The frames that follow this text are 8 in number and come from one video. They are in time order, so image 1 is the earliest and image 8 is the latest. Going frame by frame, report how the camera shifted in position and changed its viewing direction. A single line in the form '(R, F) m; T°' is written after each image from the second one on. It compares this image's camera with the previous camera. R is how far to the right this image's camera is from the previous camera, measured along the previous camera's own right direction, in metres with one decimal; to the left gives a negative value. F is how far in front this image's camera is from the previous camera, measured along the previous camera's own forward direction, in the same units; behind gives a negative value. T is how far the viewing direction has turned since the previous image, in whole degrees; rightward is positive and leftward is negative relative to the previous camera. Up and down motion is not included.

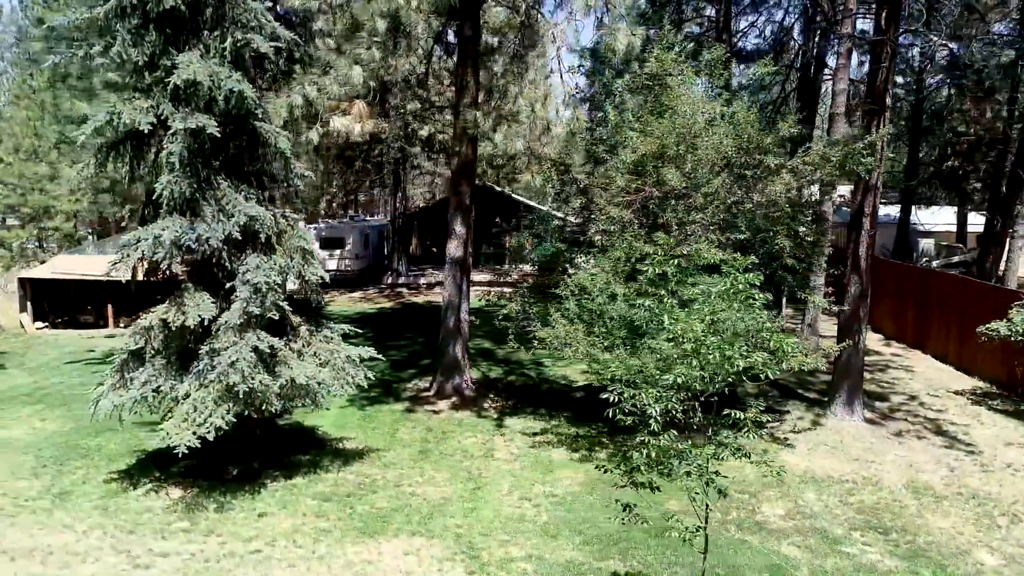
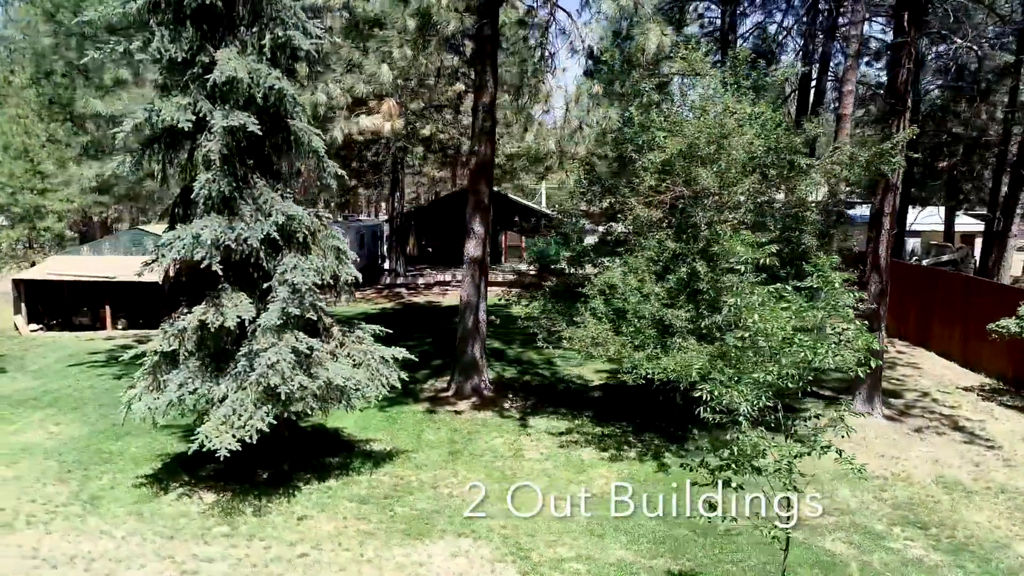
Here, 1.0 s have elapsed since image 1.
(-0.7, 0.0) m; +2°
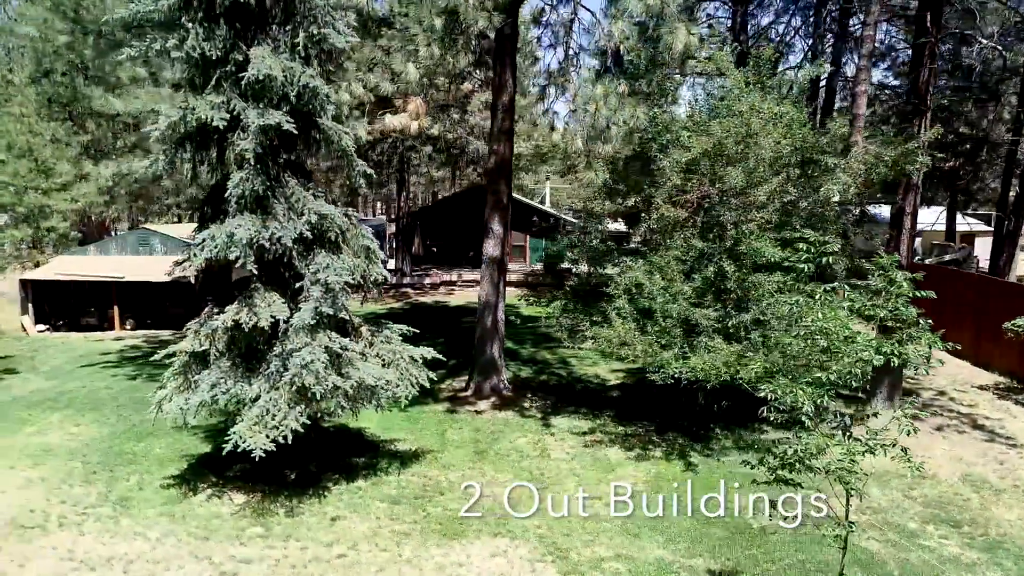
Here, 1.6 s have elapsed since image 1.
(-0.4, 0.0) m; 0°
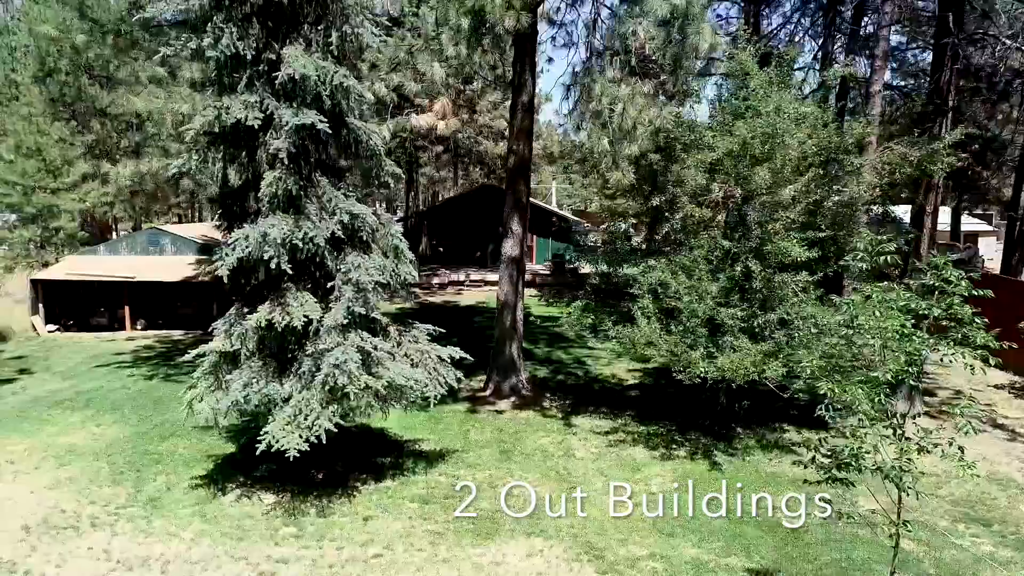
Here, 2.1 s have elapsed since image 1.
(-0.4, 0.0) m; 0°
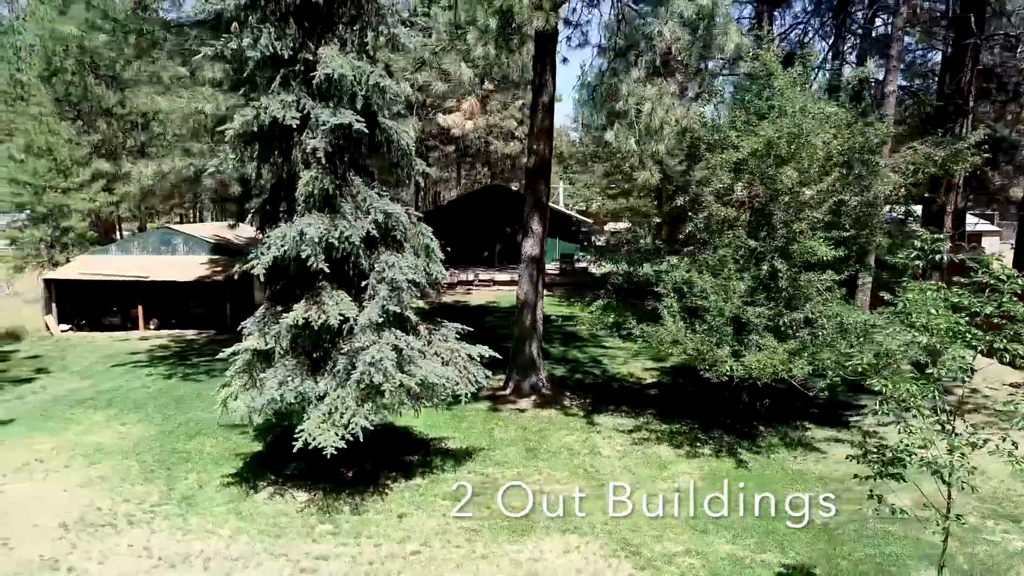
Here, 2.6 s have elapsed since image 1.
(-0.4, 0.0) m; 0°
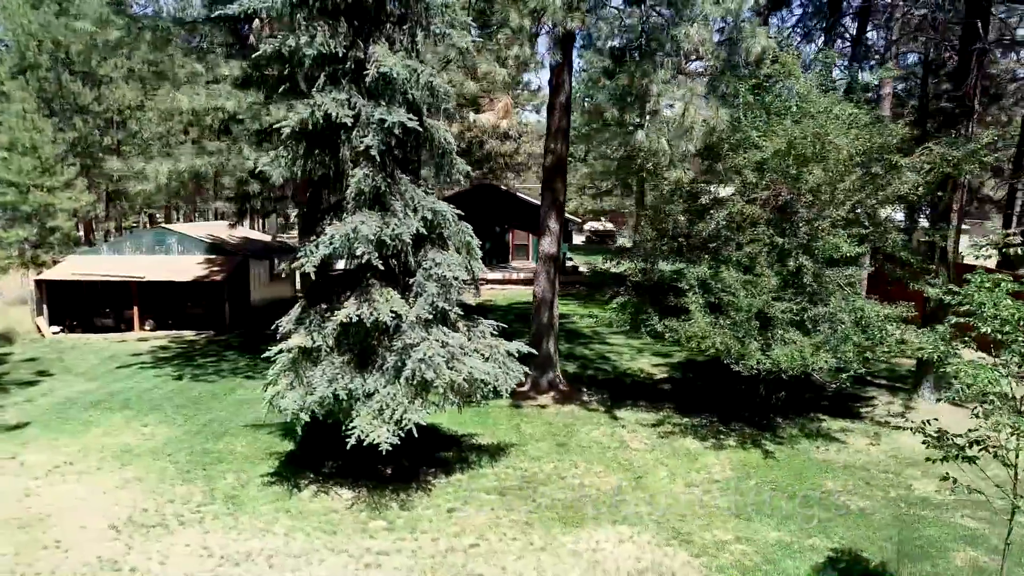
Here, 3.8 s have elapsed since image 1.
(-0.8, -0.1) m; +3°
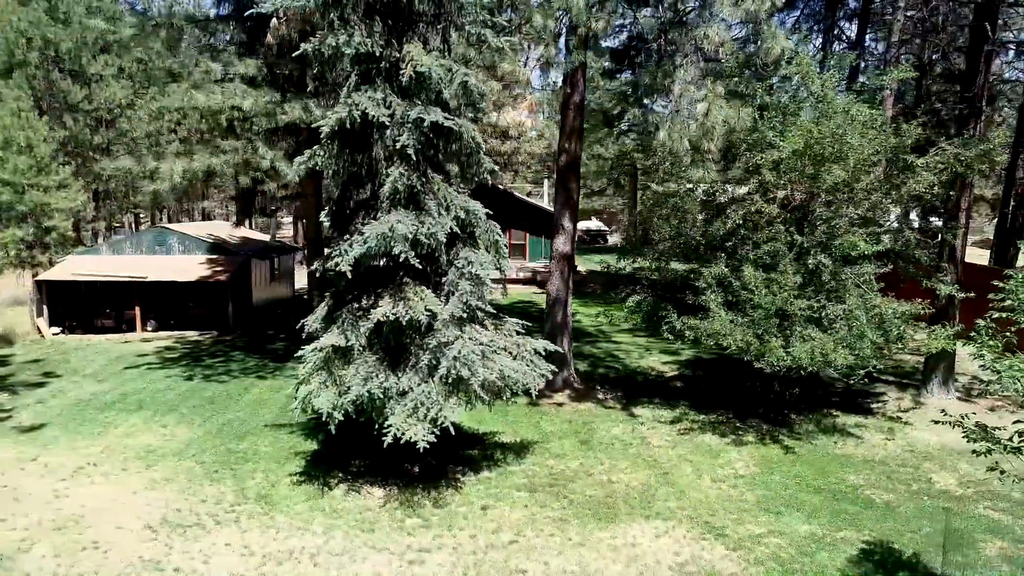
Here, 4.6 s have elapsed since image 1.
(-0.5, 0.0) m; +1°
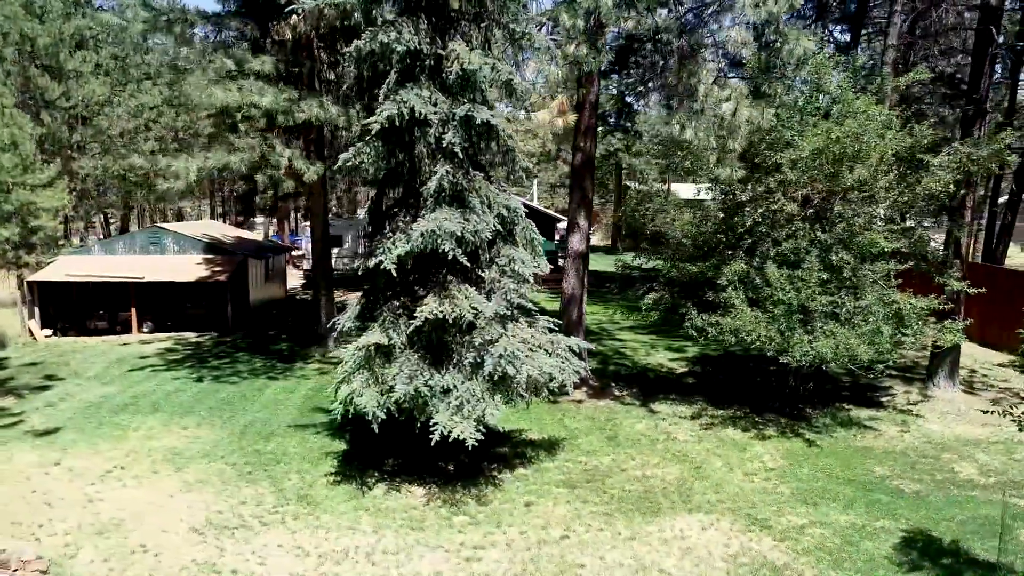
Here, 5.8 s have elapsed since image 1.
(-0.8, 0.0) m; +2°
